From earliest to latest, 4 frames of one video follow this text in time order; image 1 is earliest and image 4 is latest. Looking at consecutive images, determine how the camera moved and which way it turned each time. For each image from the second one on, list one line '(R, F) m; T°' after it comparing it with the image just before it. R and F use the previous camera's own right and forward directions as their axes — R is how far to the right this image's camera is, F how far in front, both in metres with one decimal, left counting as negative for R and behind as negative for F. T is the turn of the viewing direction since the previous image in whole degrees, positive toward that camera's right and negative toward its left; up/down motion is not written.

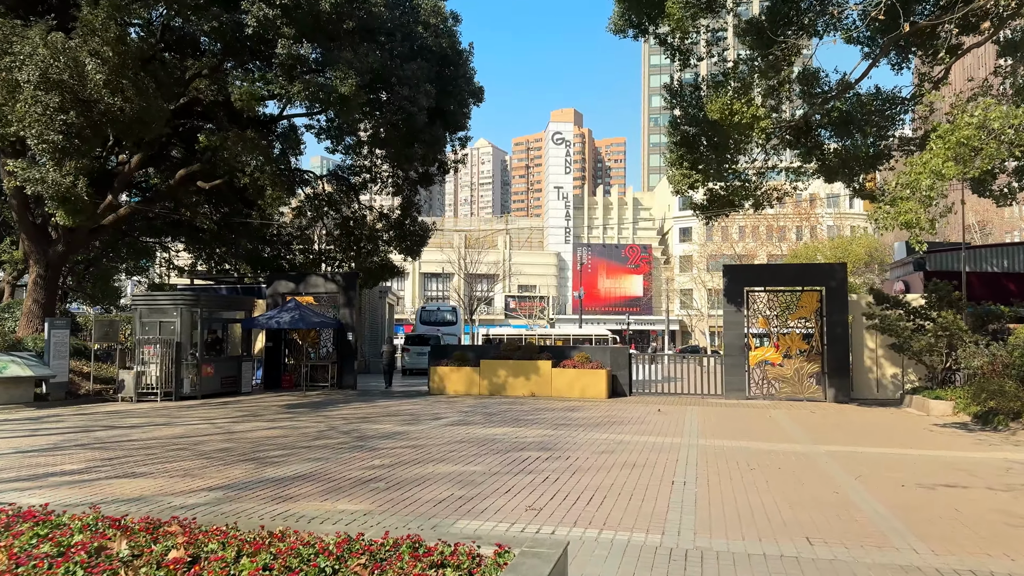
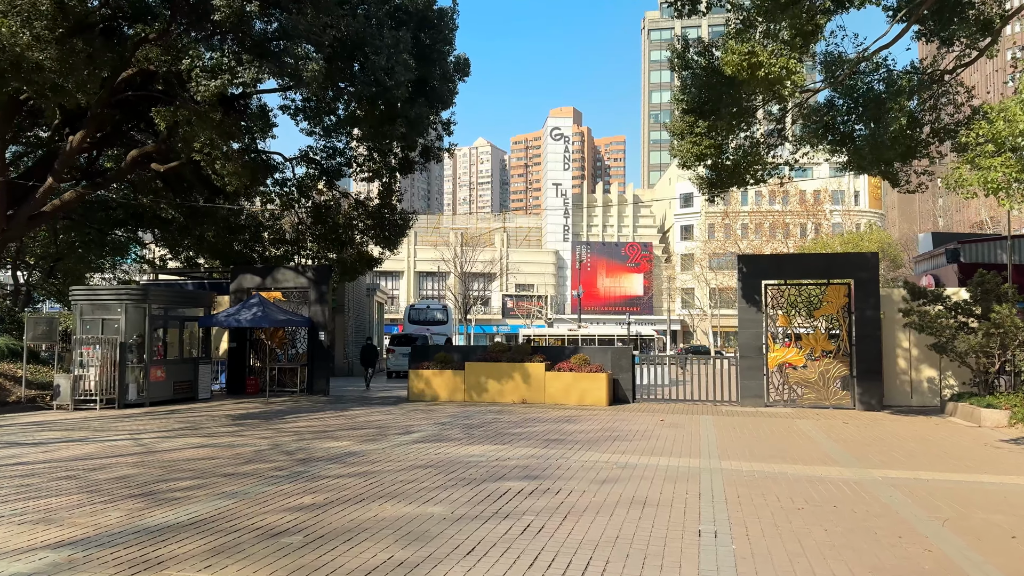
(+0.2, +2.0) m; 0°
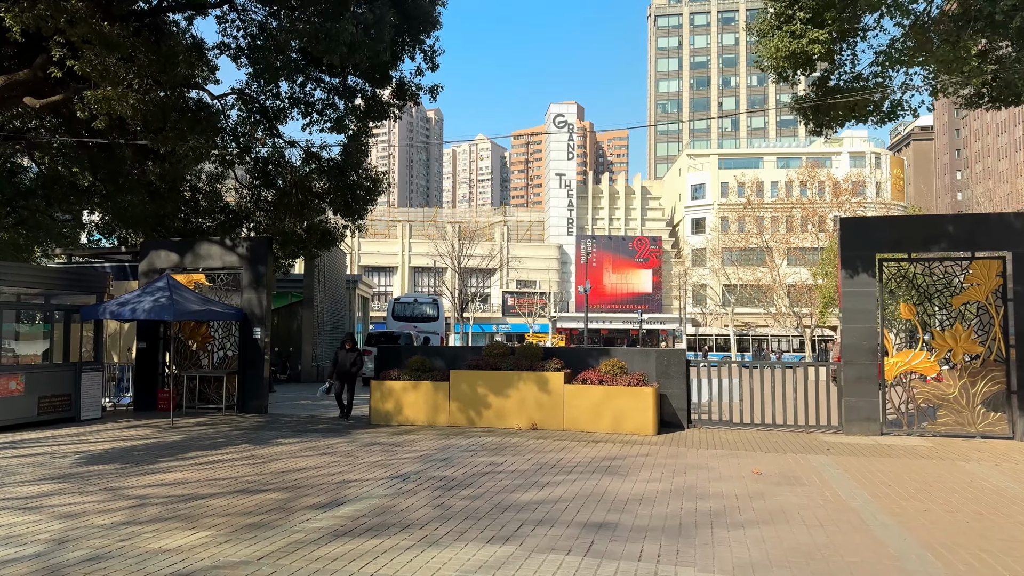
(-0.1, +4.8) m; 0°
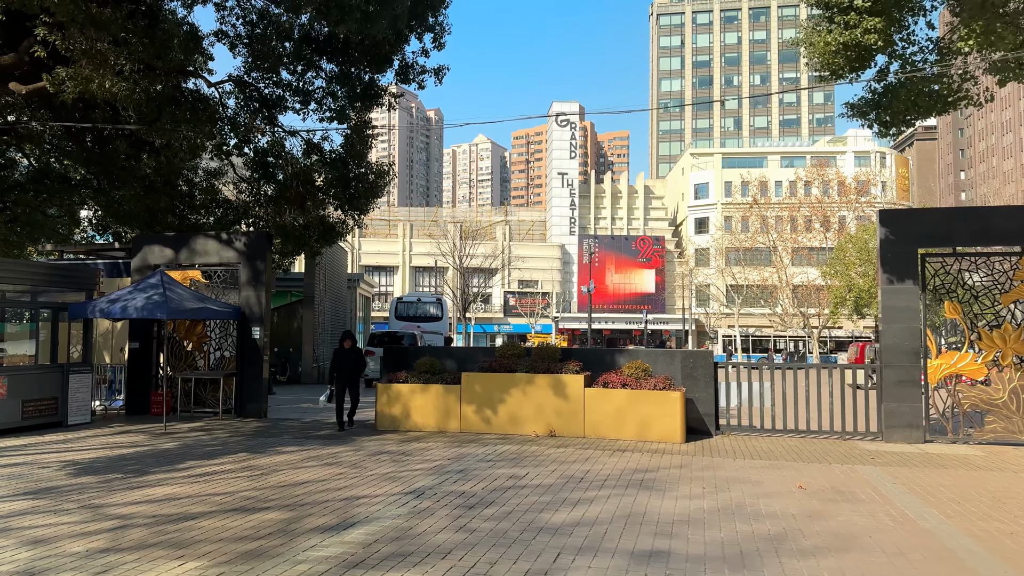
(-0.2, +0.7) m; 0°
